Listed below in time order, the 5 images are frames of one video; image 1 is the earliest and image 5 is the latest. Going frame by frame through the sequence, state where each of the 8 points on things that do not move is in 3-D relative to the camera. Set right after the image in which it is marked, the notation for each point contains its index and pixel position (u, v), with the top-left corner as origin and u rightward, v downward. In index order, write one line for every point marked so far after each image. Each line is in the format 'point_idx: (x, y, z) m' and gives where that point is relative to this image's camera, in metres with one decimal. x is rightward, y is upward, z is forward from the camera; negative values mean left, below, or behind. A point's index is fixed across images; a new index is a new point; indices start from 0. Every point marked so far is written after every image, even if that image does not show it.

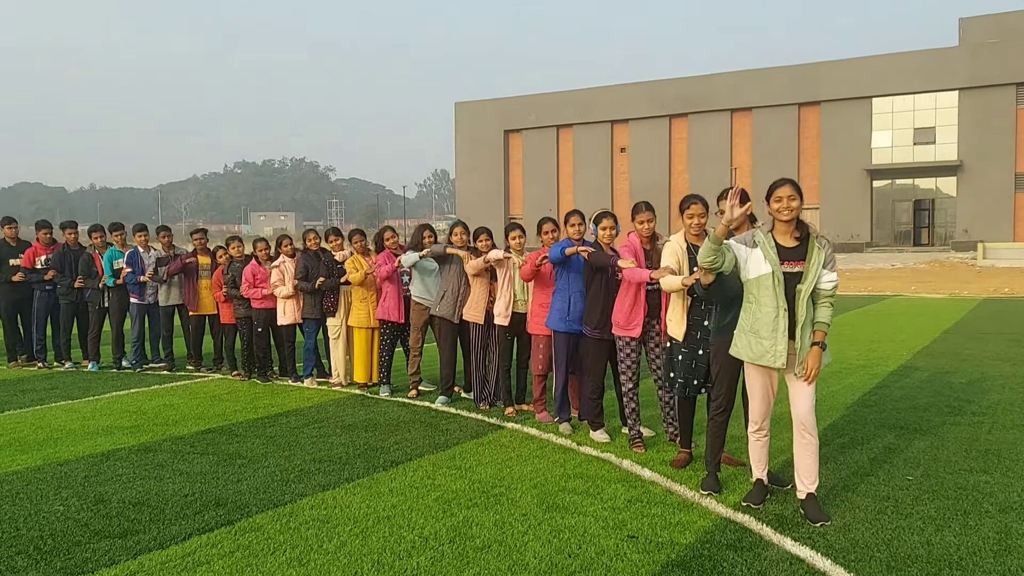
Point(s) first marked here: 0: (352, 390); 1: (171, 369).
0: (-1.4, -0.9, +7.4) m
1: (-3.6, -0.8, +8.7) m
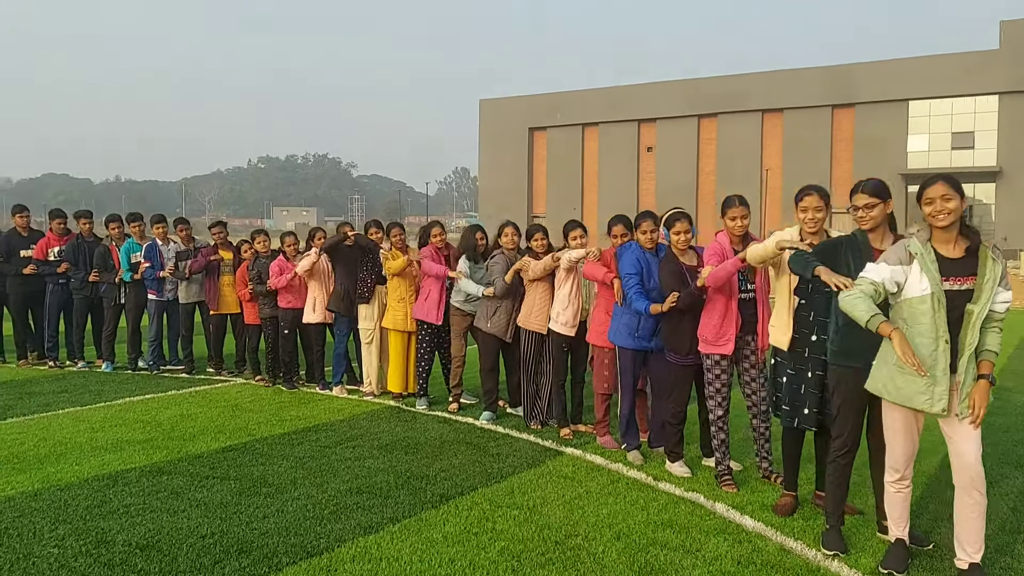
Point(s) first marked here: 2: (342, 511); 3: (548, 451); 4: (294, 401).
0: (-1.0, -0.9, +6.8) m
1: (-3.1, -0.8, +8.0) m
2: (-0.8, -1.0, +3.9) m
3: (+0.2, -1.0, +5.1) m
4: (-1.8, -0.9, +6.8) m
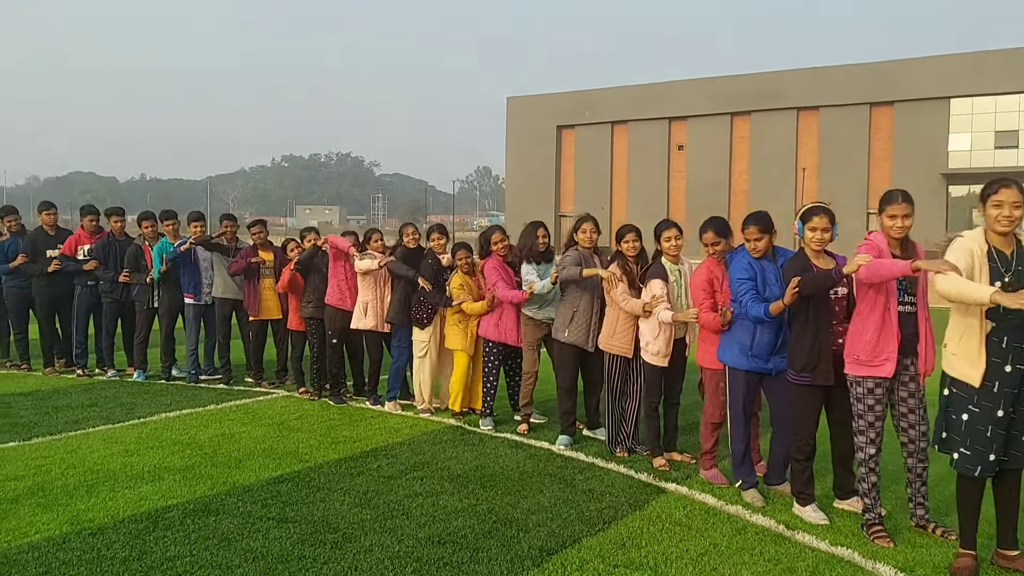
0: (-0.5, -1.0, +6.1) m
1: (-2.6, -0.8, +7.4) m
2: (-0.3, -1.1, +3.2) m
3: (+0.7, -1.1, +4.4) m
4: (-1.3, -1.0, +6.1) m
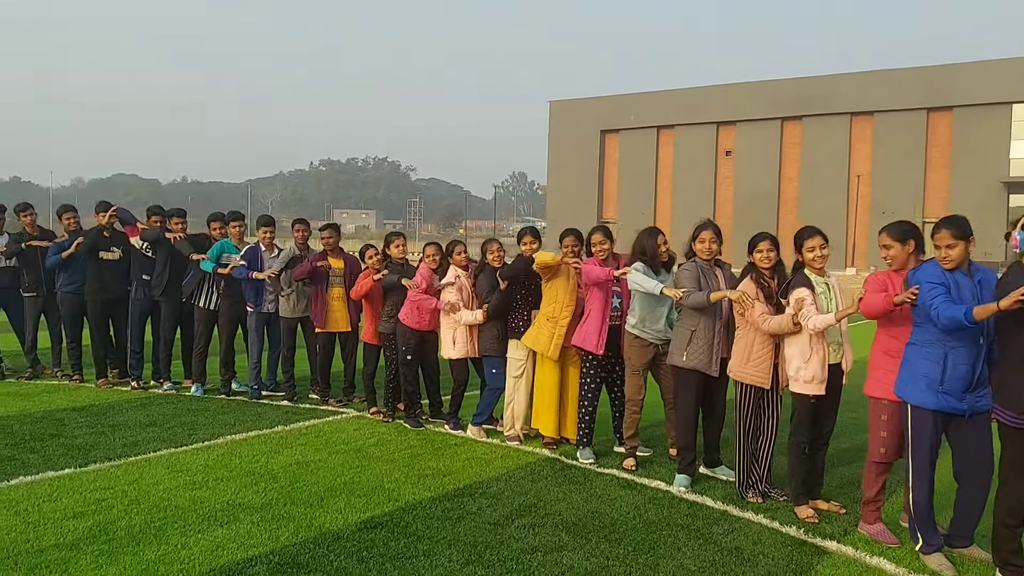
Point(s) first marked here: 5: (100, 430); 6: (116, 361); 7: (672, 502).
0: (+0.2, -1.1, +5.5) m
1: (-1.8, -0.9, +6.9) m
2: (+0.2, -1.2, +2.6) m
3: (+1.3, -1.2, +3.7) m
4: (-0.6, -1.1, +5.5) m
5: (-2.8, -1.0, +5.7) m
6: (-3.6, -0.7, +7.5) m
7: (+0.8, -1.1, +4.4) m
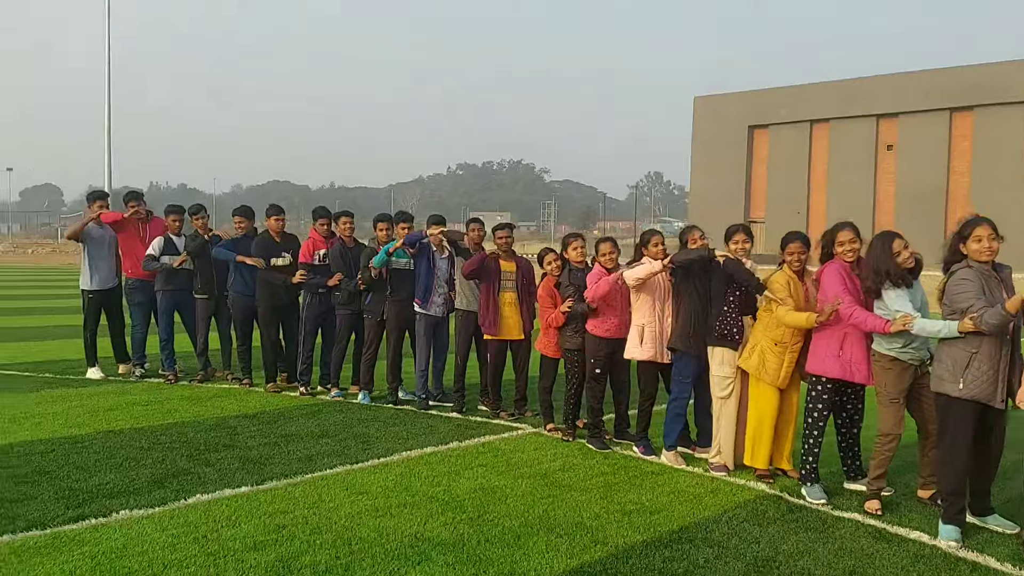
0: (+1.4, -1.1, +4.7) m
1: (-0.4, -1.0, +6.4) m
2: (+1.0, -1.2, +1.9) m
3: (+2.2, -1.2, +2.8) m
4: (+0.6, -1.1, +4.9) m
5: (-1.6, -1.0, +5.4) m
6: (-2.0, -0.7, +7.3) m
7: (+1.9, -1.2, +3.5) m
